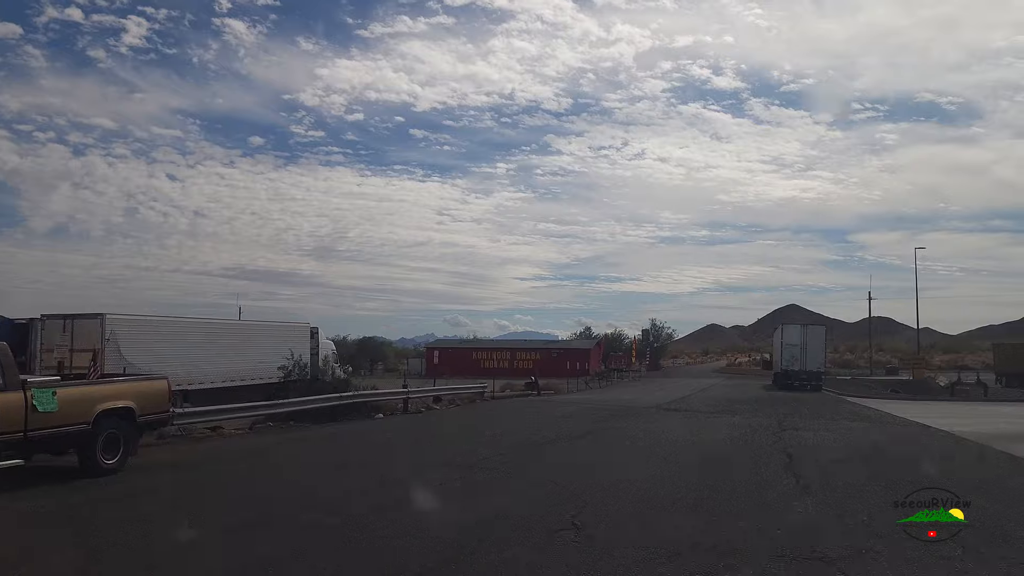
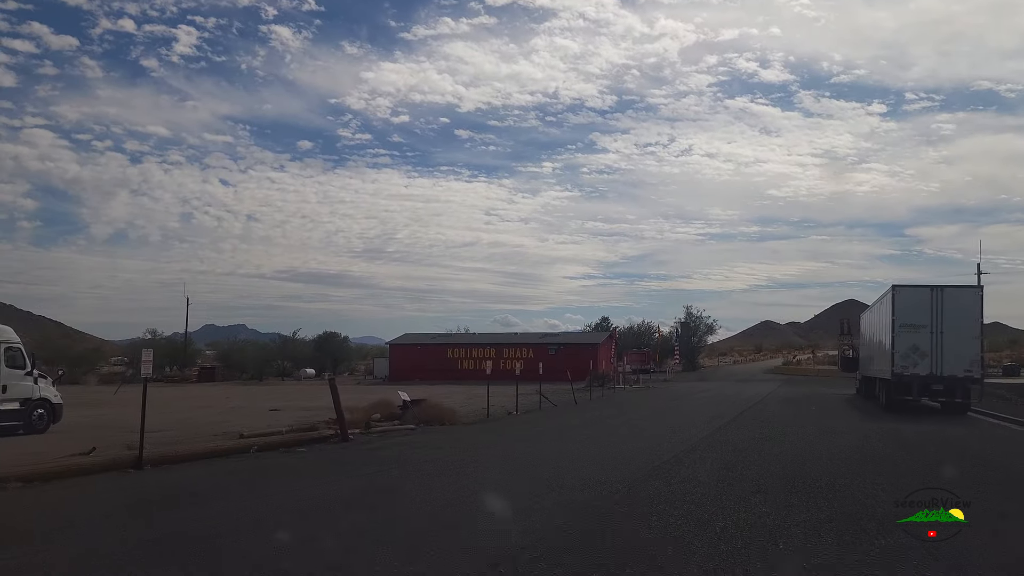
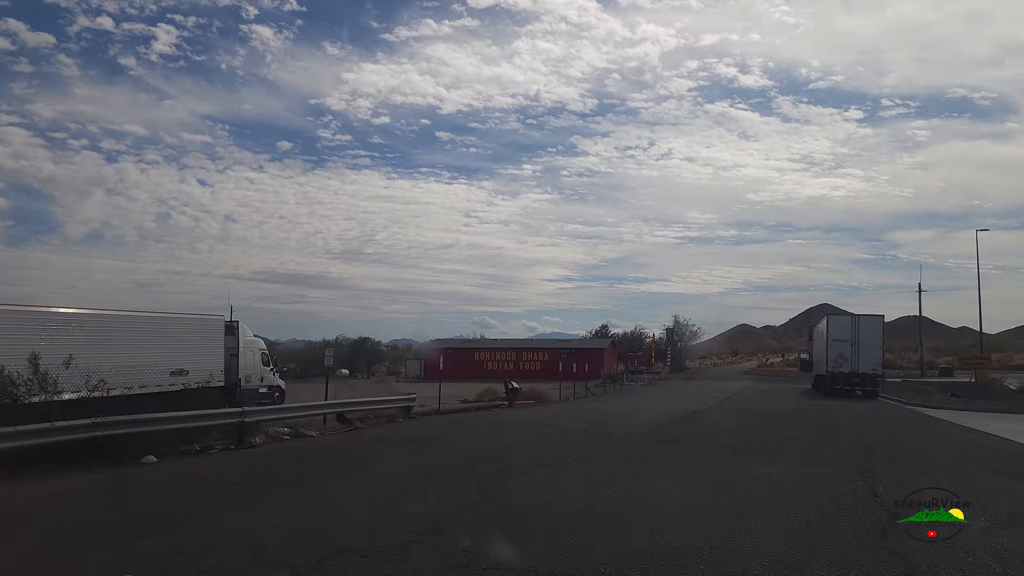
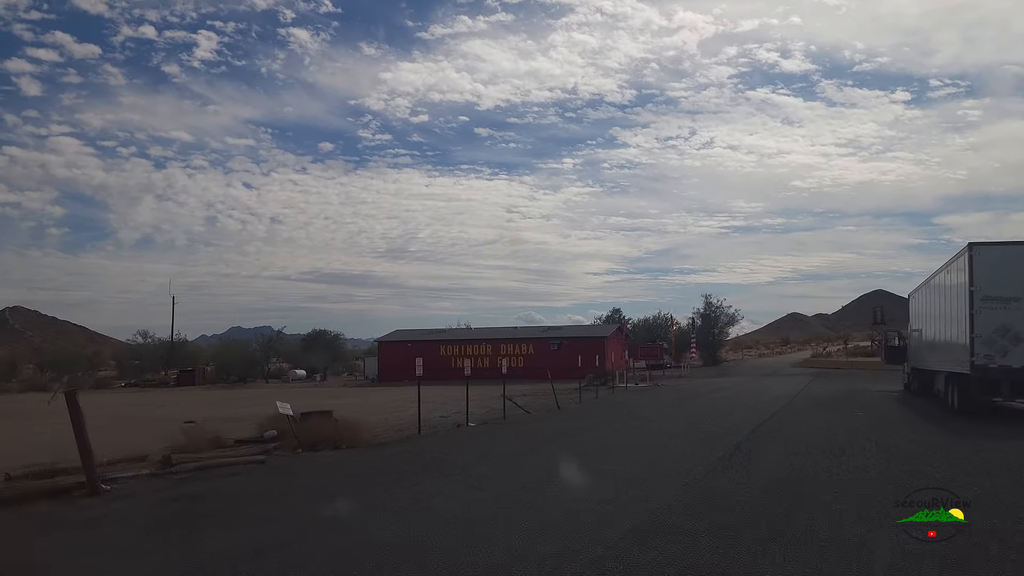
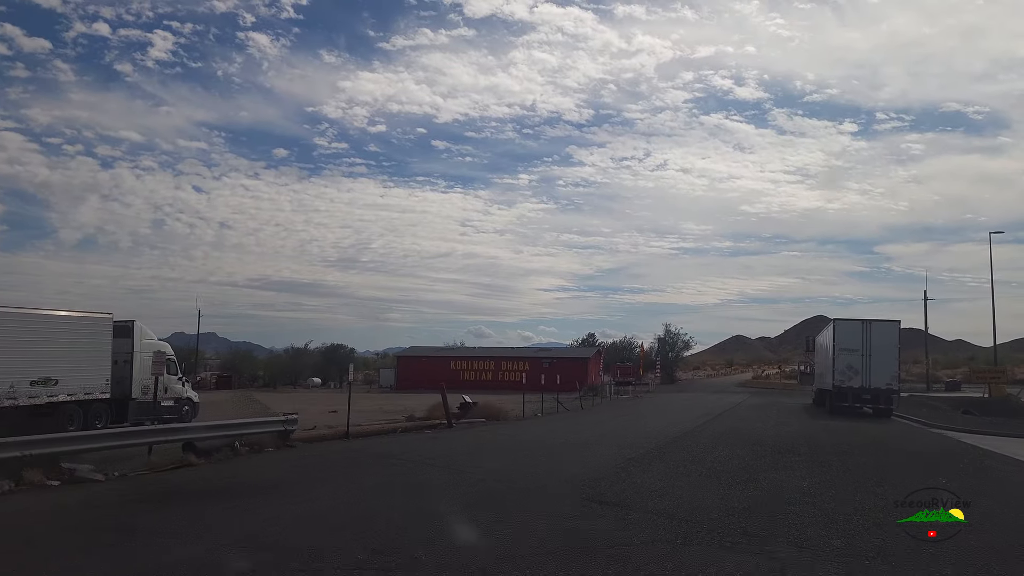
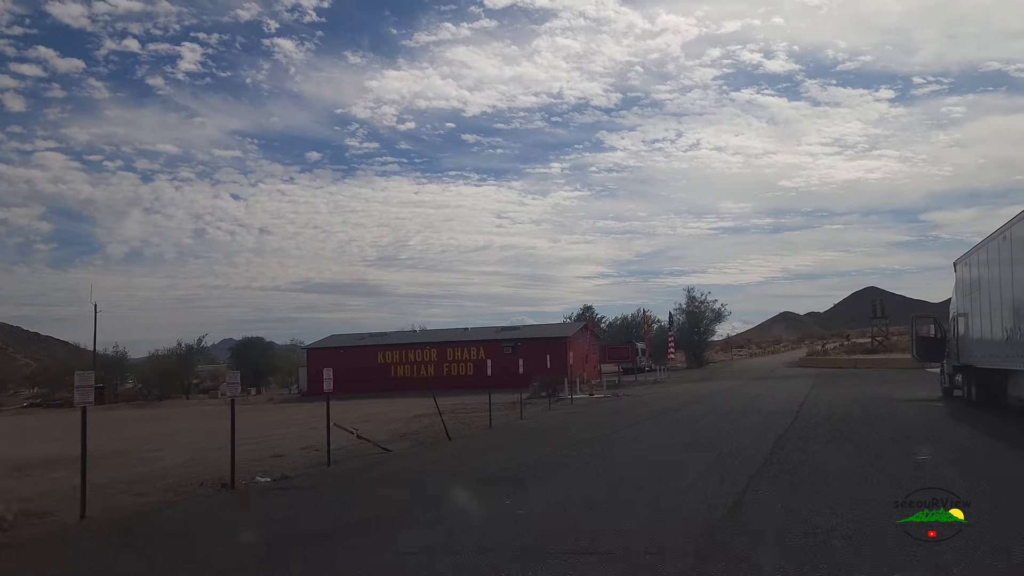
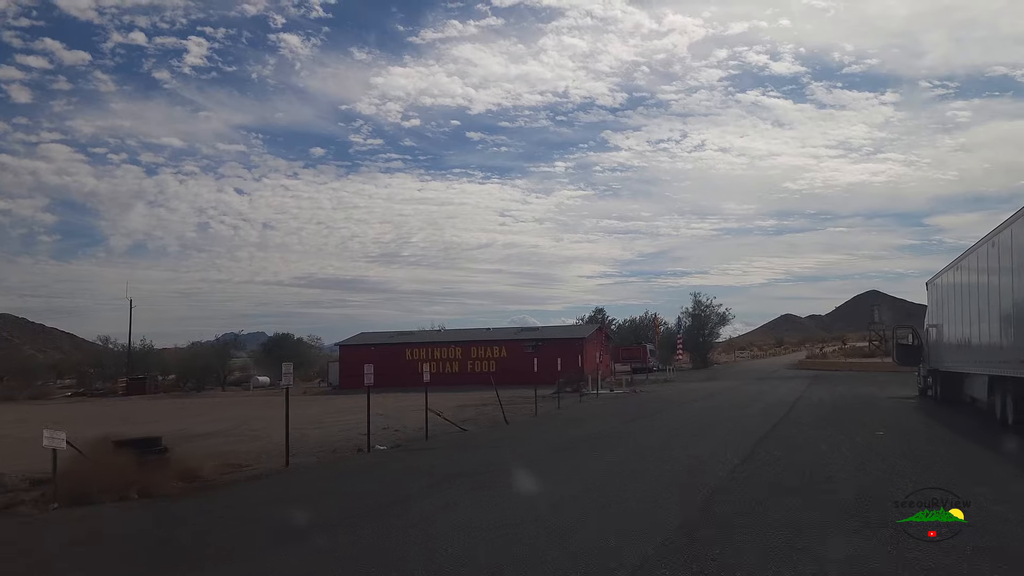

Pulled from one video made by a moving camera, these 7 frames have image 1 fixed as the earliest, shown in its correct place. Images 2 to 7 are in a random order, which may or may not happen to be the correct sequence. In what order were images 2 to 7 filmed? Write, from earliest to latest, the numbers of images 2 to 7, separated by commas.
3, 5, 2, 4, 7, 6
